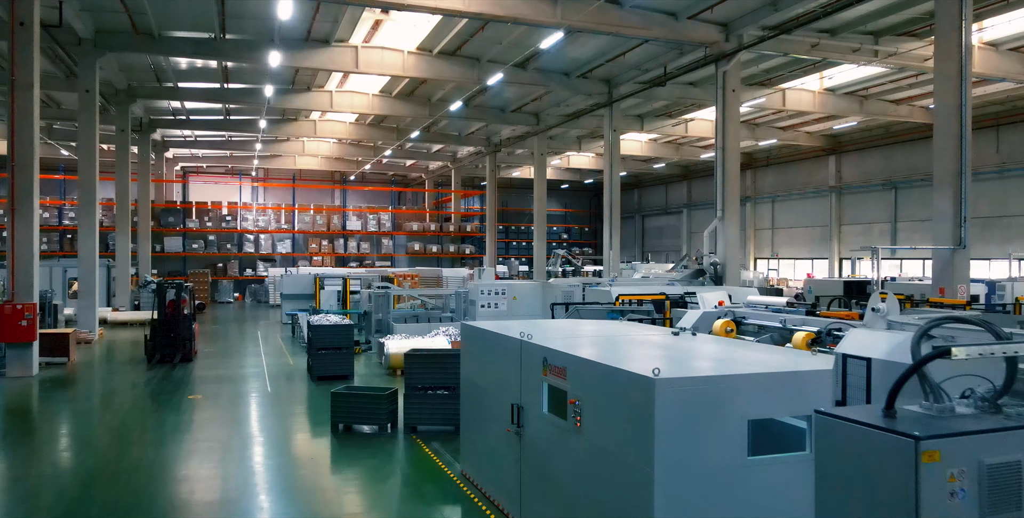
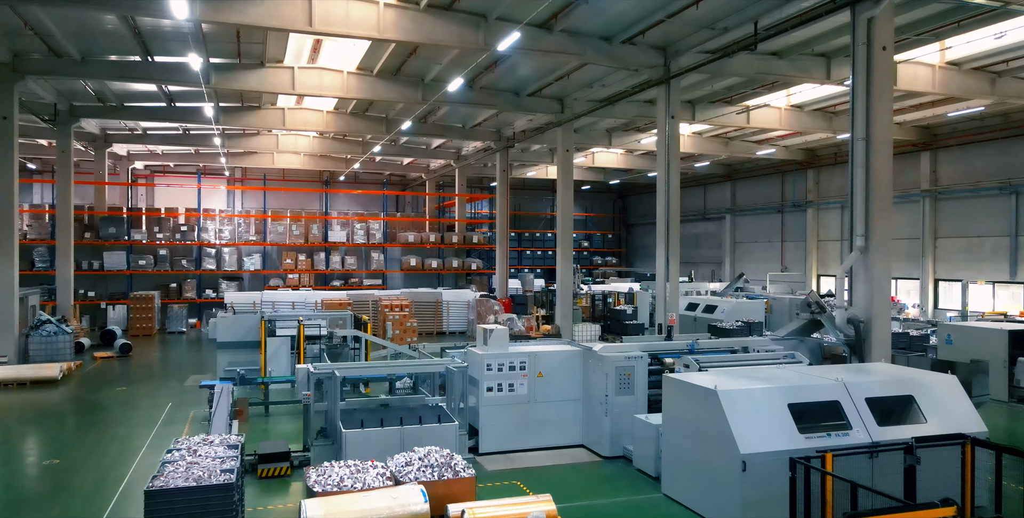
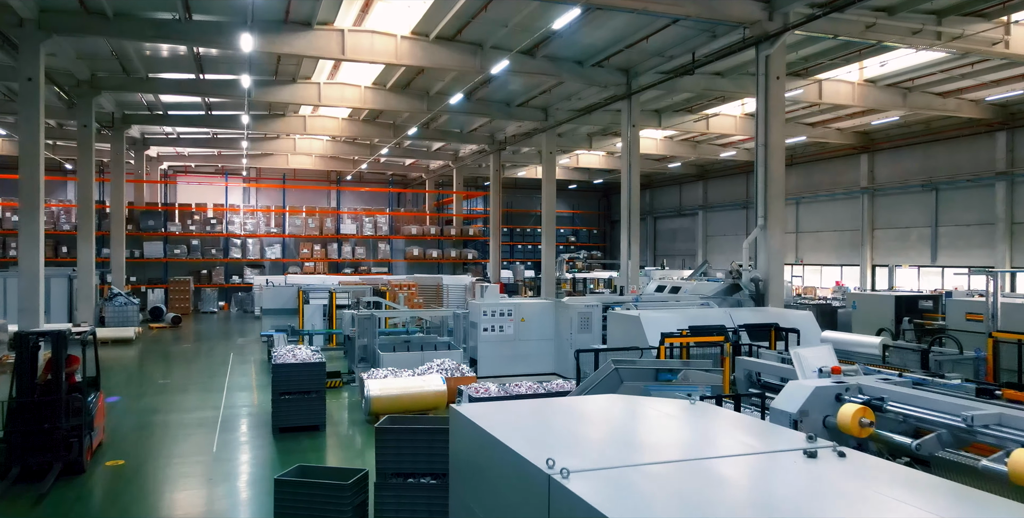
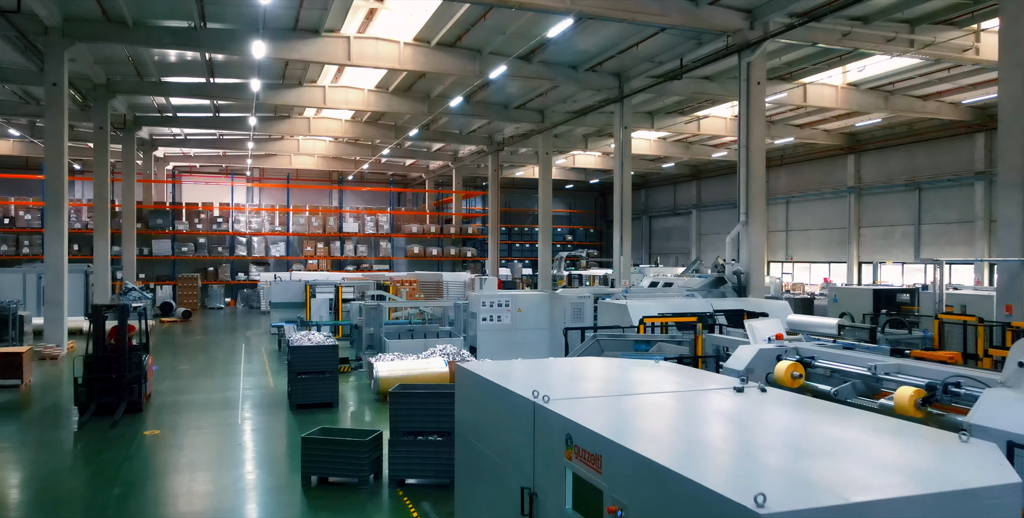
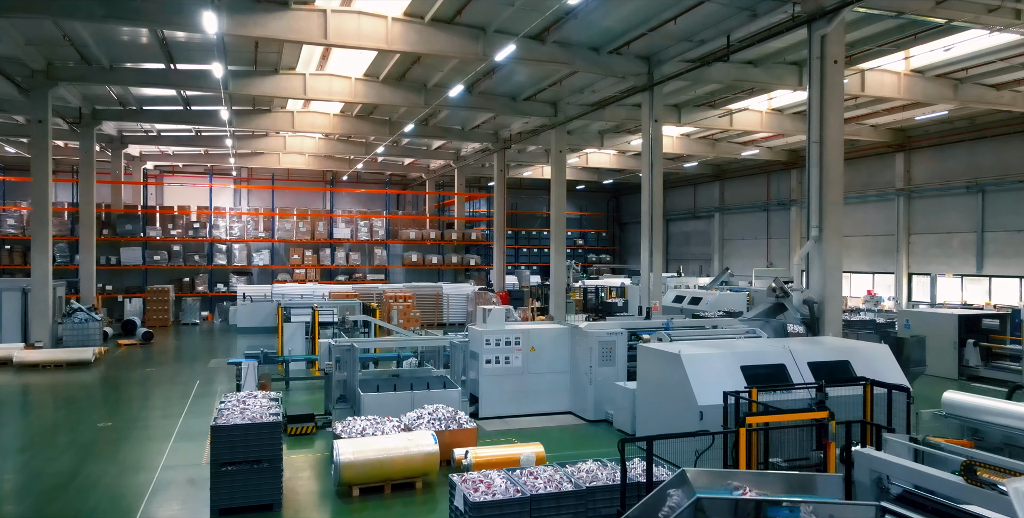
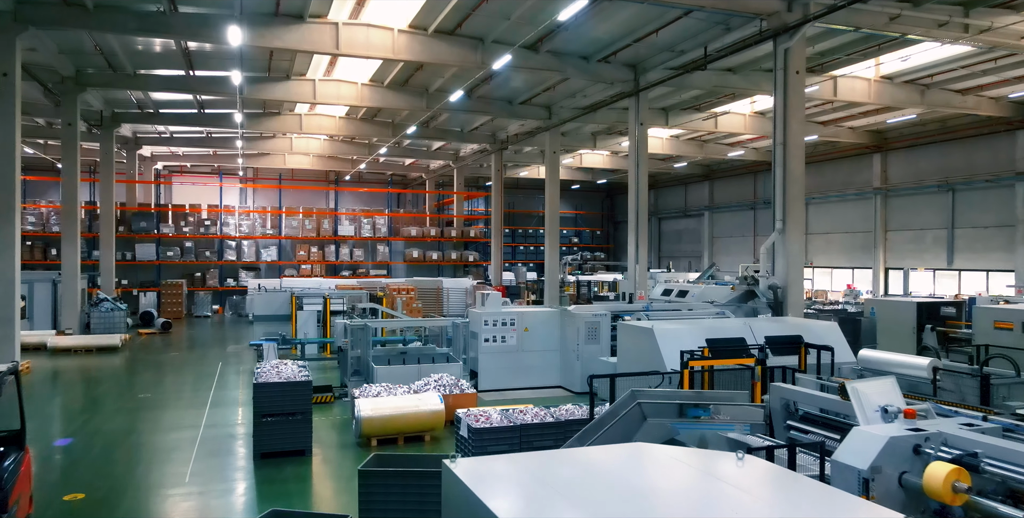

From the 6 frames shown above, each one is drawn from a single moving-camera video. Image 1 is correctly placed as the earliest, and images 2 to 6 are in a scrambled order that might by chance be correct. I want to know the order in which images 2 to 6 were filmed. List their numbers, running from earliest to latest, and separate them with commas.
4, 3, 6, 5, 2
